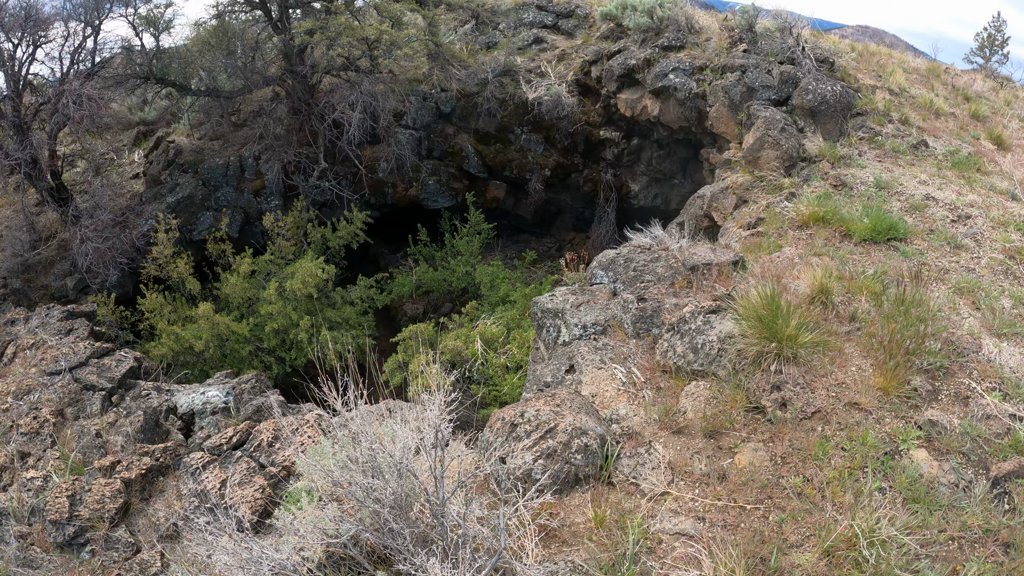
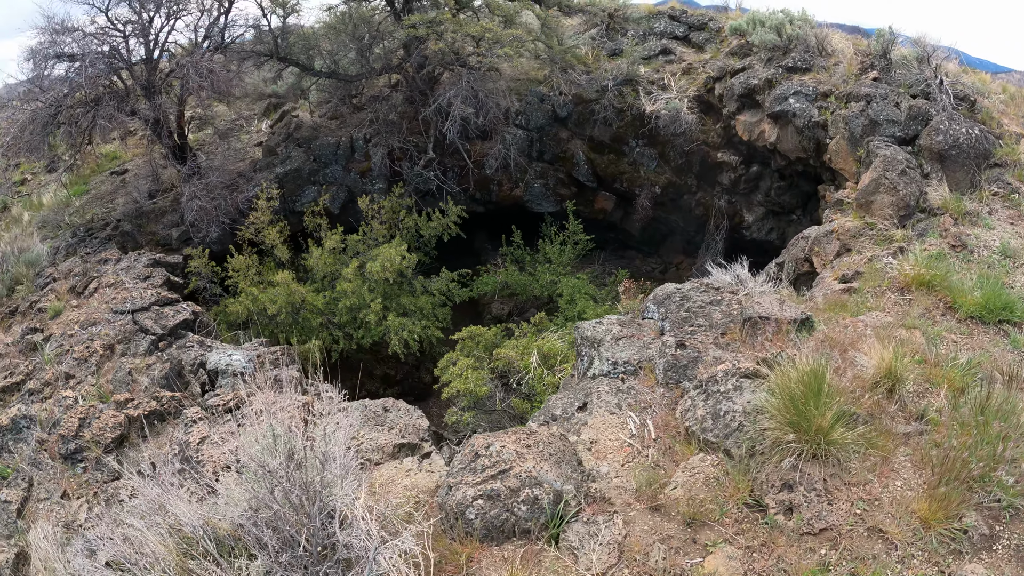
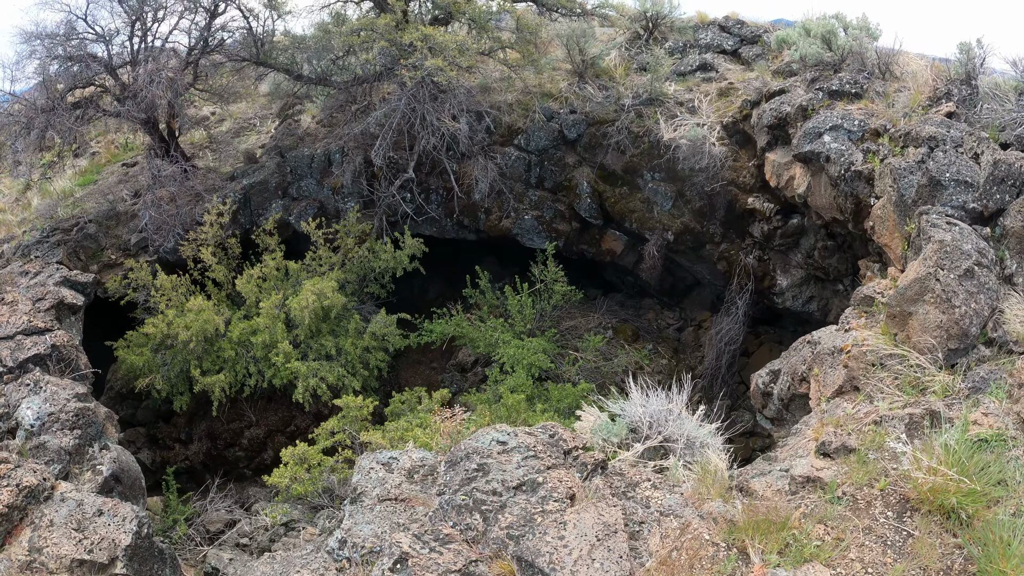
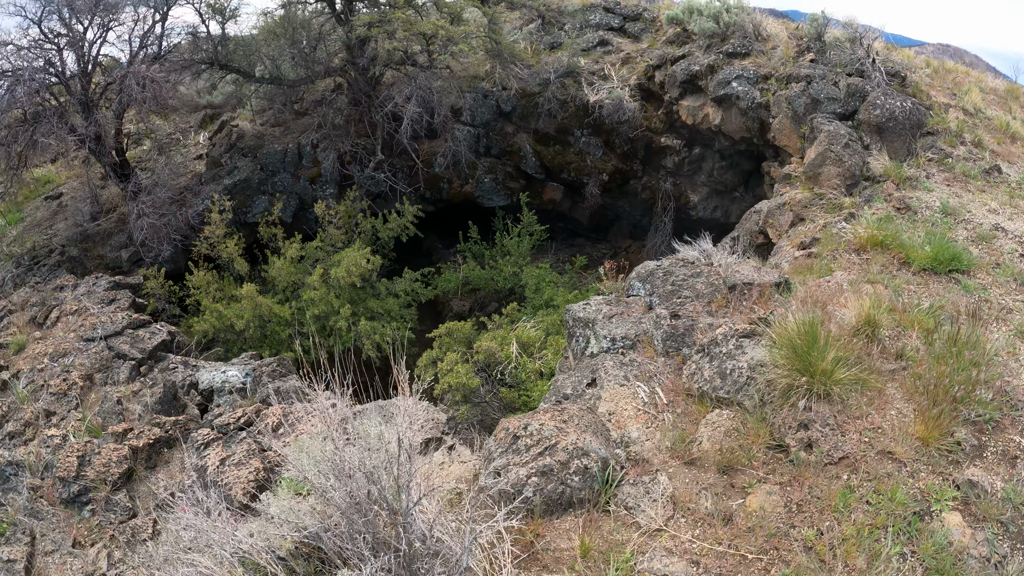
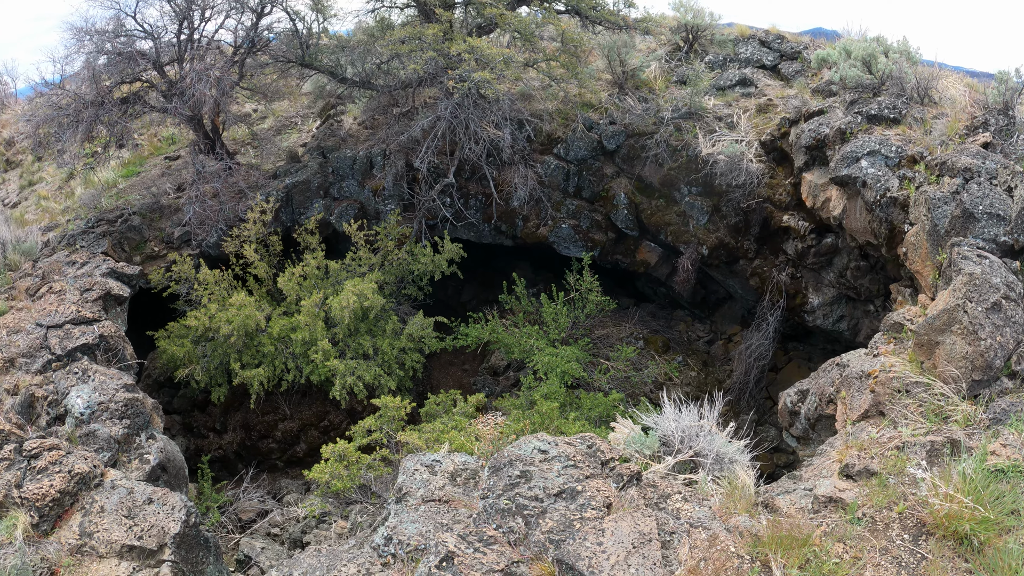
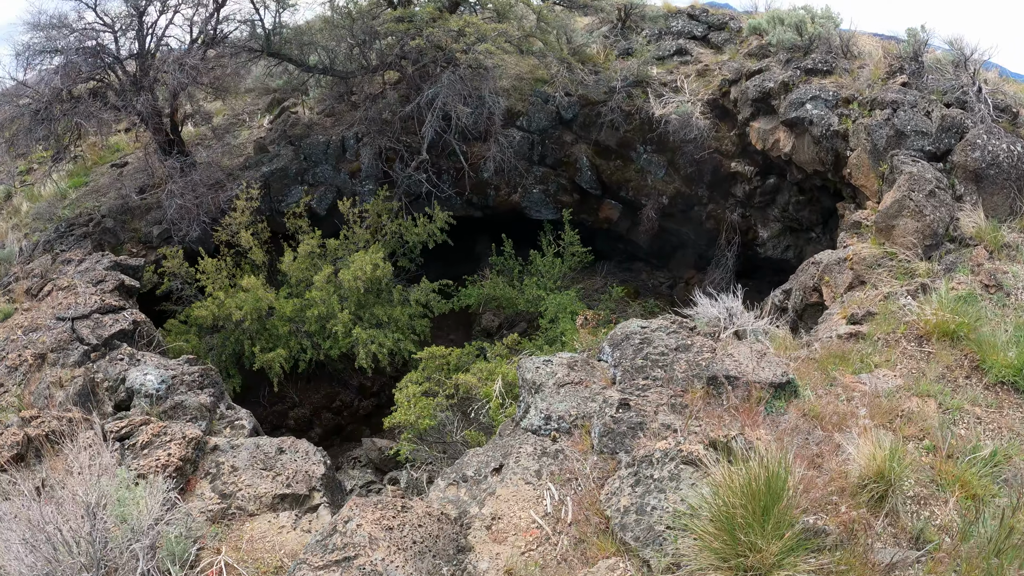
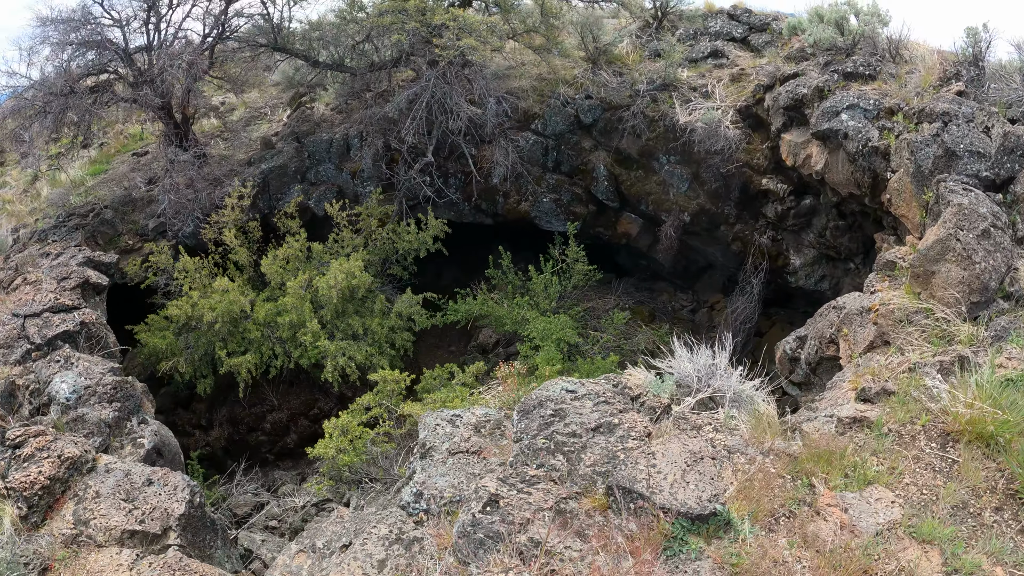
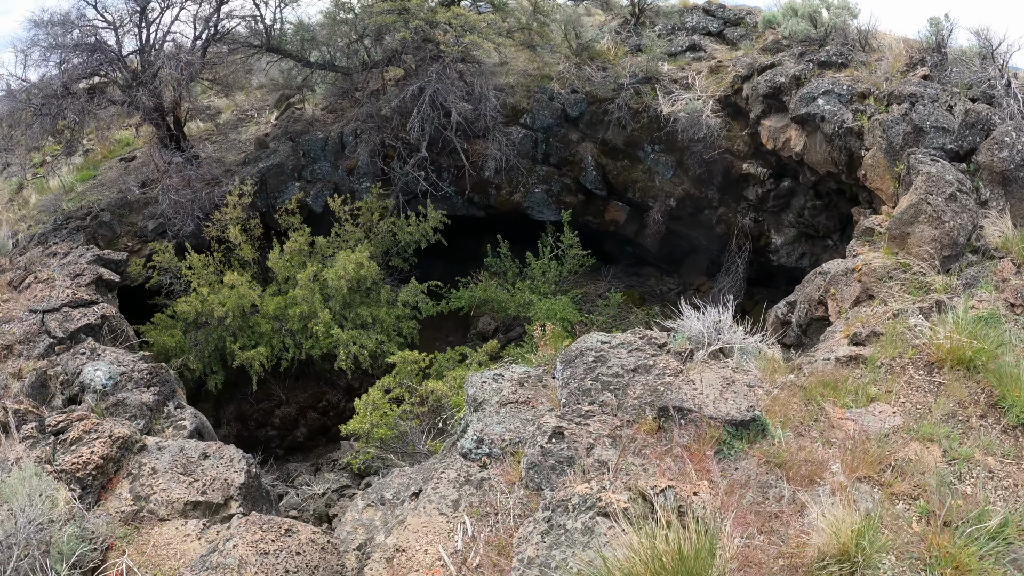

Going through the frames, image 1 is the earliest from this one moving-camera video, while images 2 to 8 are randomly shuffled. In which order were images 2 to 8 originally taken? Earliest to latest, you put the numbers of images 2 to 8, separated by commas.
4, 2, 6, 8, 7, 3, 5
